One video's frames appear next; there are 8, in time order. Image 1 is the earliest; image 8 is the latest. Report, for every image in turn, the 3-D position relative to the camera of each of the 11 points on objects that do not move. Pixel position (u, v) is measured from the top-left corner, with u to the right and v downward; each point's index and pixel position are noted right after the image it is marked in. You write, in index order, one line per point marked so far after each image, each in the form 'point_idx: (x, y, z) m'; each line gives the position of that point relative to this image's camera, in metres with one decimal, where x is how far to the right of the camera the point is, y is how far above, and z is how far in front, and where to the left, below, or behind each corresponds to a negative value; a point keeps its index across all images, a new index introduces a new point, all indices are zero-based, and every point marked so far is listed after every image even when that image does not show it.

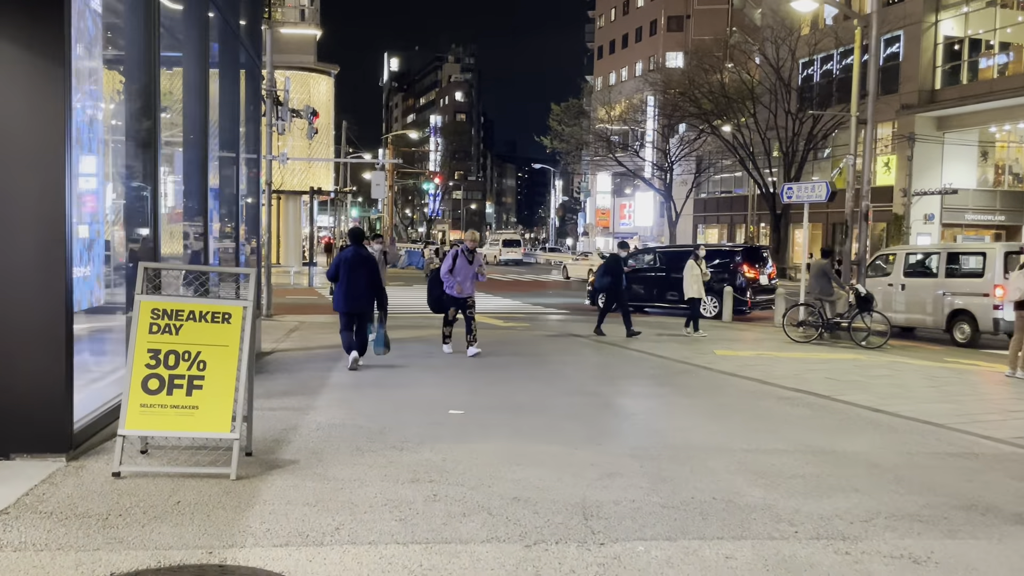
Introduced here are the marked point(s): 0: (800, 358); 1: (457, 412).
0: (+4.0, -1.0, +11.6) m
1: (-0.4, -1.0, +6.7) m
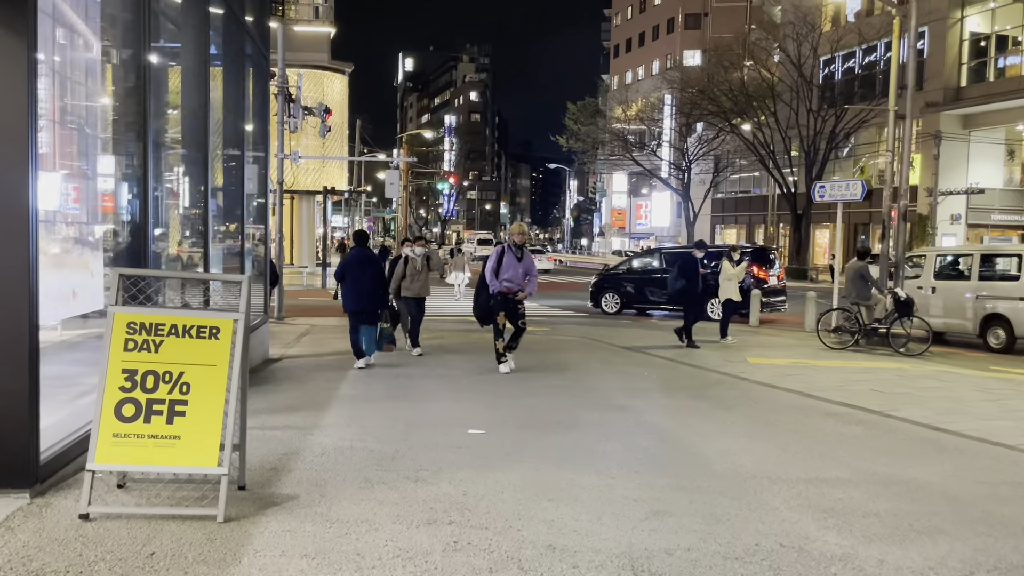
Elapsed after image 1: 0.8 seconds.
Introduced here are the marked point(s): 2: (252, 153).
0: (+4.2, -1.0, +10.9) m
1: (-0.2, -1.0, +6.1) m
2: (-3.5, +1.8, +11.2) m
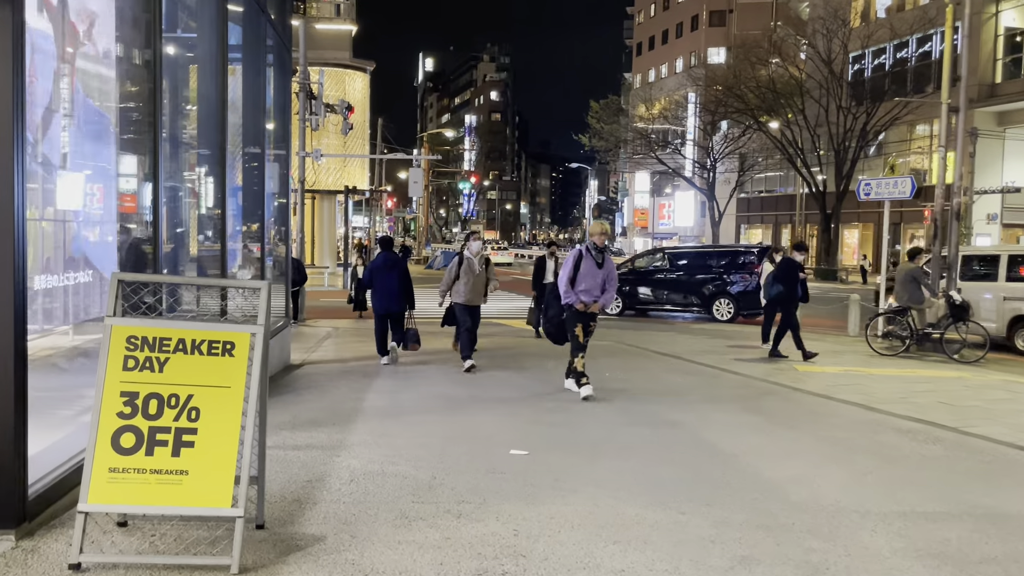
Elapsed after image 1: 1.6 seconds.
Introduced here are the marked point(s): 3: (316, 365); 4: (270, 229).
0: (+4.6, -1.1, +10.2) m
1: (+0.1, -1.1, +5.5) m
2: (-3.0, +1.7, +10.6) m
3: (-2.5, -1.0, +10.7) m
4: (-3.0, +0.7, +10.4) m
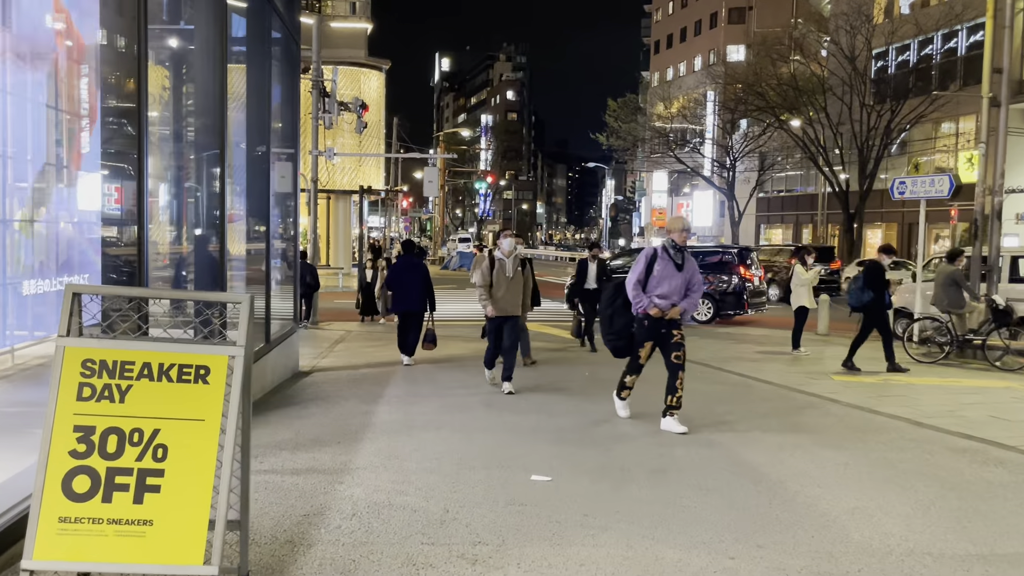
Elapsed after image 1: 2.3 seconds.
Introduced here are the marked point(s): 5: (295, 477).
0: (+4.9, -1.1, +9.6) m
1: (+0.2, -1.1, +5.0) m
2: (-2.8, +1.7, +10.2) m
3: (-2.2, -1.0, +10.2) m
4: (-2.8, +0.7, +10.0) m
5: (-1.2, -1.1, +4.8) m
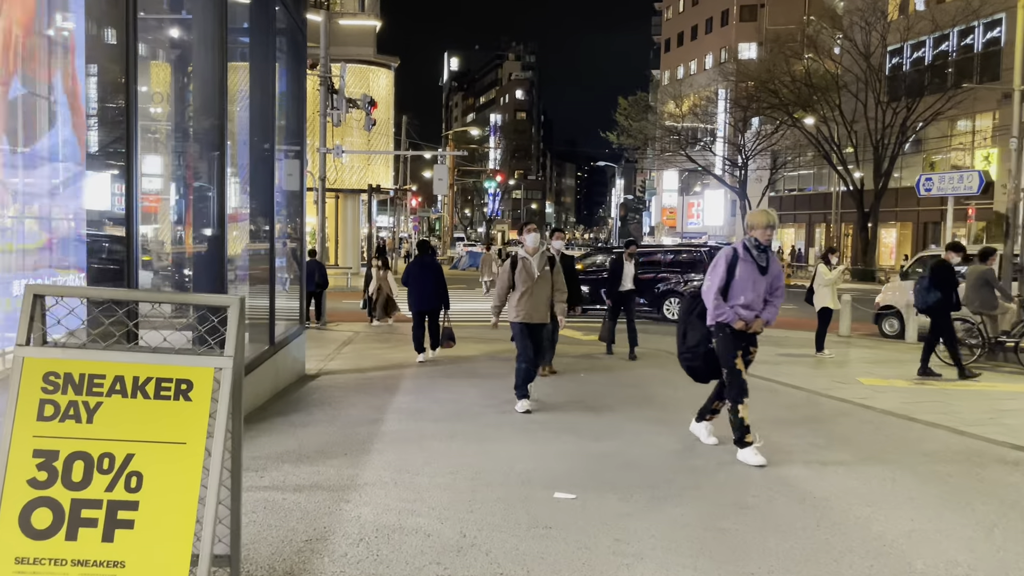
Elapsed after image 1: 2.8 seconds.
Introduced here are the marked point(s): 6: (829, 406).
0: (+5.0, -1.1, +9.1) m
1: (+0.3, -1.1, +4.6) m
2: (-2.7, +1.7, +9.8) m
3: (-2.1, -1.0, +9.8) m
4: (-2.6, +0.7, +9.6) m
5: (-1.1, -1.1, +4.4) m
6: (+3.0, -1.1, +8.0) m
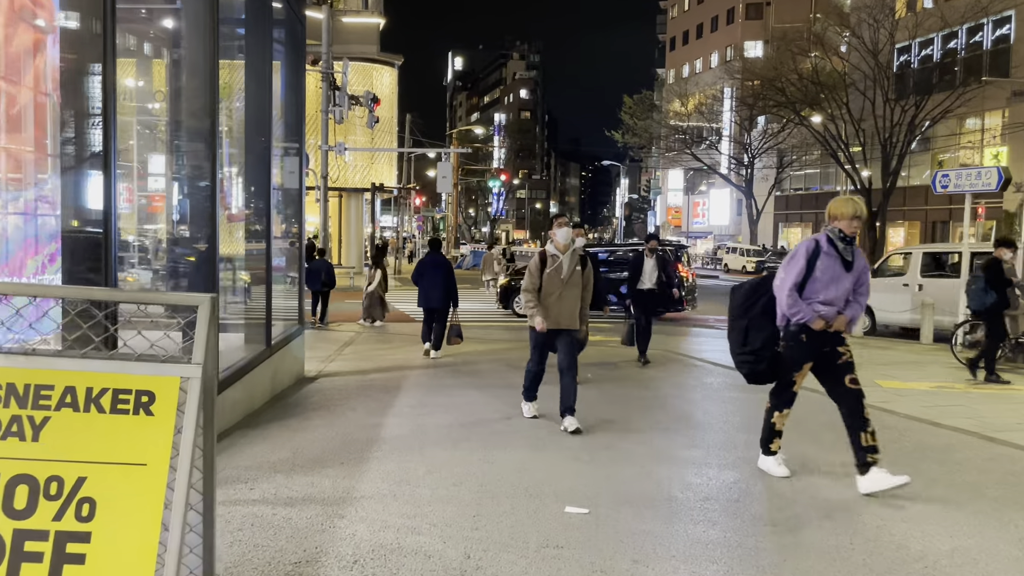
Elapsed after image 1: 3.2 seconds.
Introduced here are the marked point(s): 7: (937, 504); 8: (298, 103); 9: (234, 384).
0: (+5.1, -1.1, +8.8) m
1: (+0.3, -1.1, +4.2) m
2: (-2.6, +1.7, +9.5) m
3: (-2.0, -1.0, +9.5) m
4: (-2.6, +0.7, +9.3) m
5: (-1.1, -1.1, +4.1) m
6: (+3.1, -1.1, +7.7) m
7: (+2.3, -1.2, +4.7) m
8: (-2.6, +2.3, +10.3) m
9: (-2.1, -0.7, +6.5) m
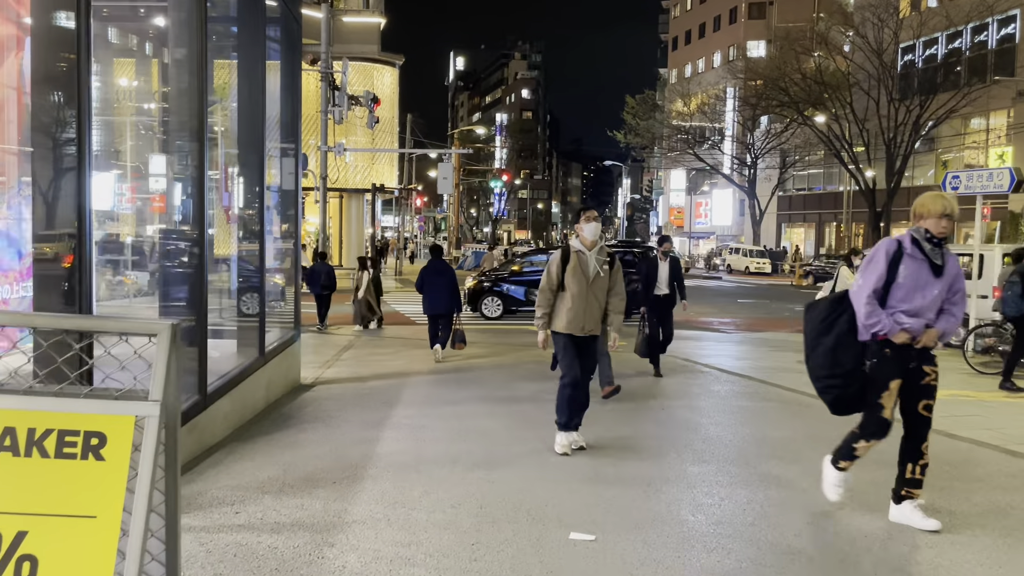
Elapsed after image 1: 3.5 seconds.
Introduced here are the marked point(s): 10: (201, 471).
0: (+5.1, -1.2, +8.5) m
1: (+0.3, -1.2, +4.0) m
2: (-2.6, +1.6, +9.2) m
3: (-2.0, -1.1, +9.2) m
4: (-2.5, +0.6, +9.0) m
5: (-1.1, -1.1, +3.9) m
6: (+3.1, -1.2, +7.4) m
7: (+2.4, -1.2, +4.4) m
8: (-2.6, +2.2, +10.1) m
9: (-2.1, -0.8, +6.3) m
10: (-1.9, -1.1, +5.1) m
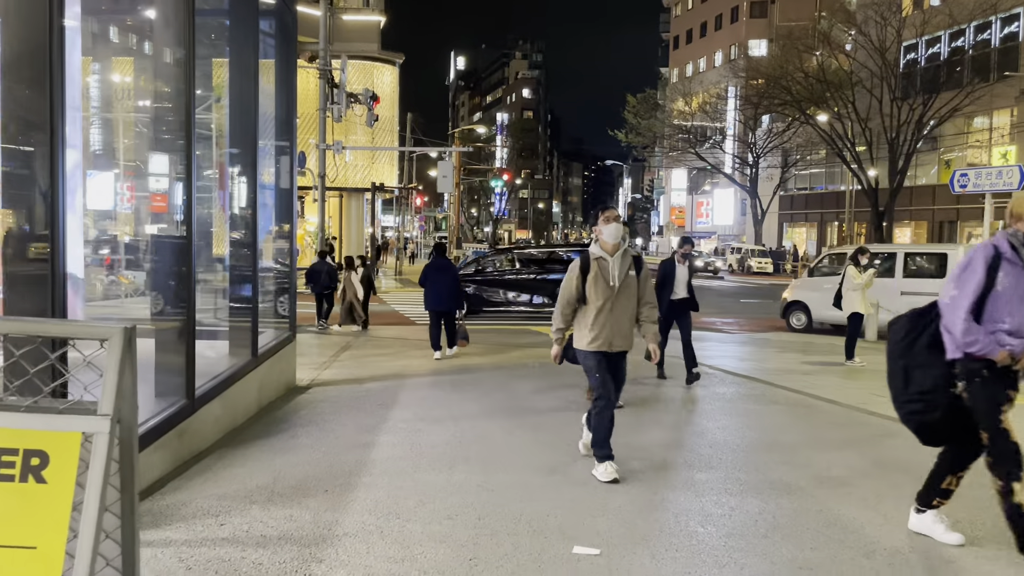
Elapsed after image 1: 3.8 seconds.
0: (+5.1, -1.2, +8.3) m
1: (+0.3, -1.2, +3.8) m
2: (-2.6, +1.6, +9.0) m
3: (-2.0, -1.1, +9.0) m
4: (-2.5, +0.6, +8.8) m
5: (-1.1, -1.1, +3.7) m
6: (+3.1, -1.2, +7.2) m
7: (+2.4, -1.2, +4.2) m
8: (-2.6, +2.2, +9.8) m
9: (-2.1, -0.8, +6.0) m
10: (-1.9, -1.1, +4.9) m
